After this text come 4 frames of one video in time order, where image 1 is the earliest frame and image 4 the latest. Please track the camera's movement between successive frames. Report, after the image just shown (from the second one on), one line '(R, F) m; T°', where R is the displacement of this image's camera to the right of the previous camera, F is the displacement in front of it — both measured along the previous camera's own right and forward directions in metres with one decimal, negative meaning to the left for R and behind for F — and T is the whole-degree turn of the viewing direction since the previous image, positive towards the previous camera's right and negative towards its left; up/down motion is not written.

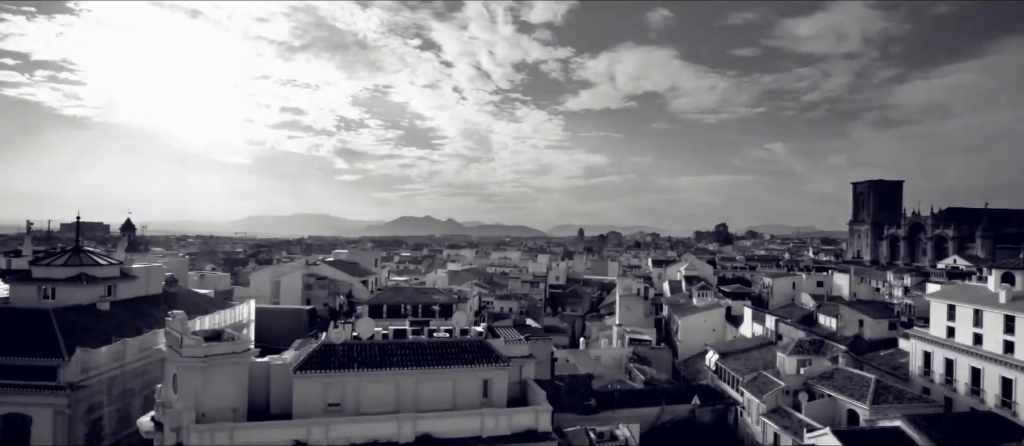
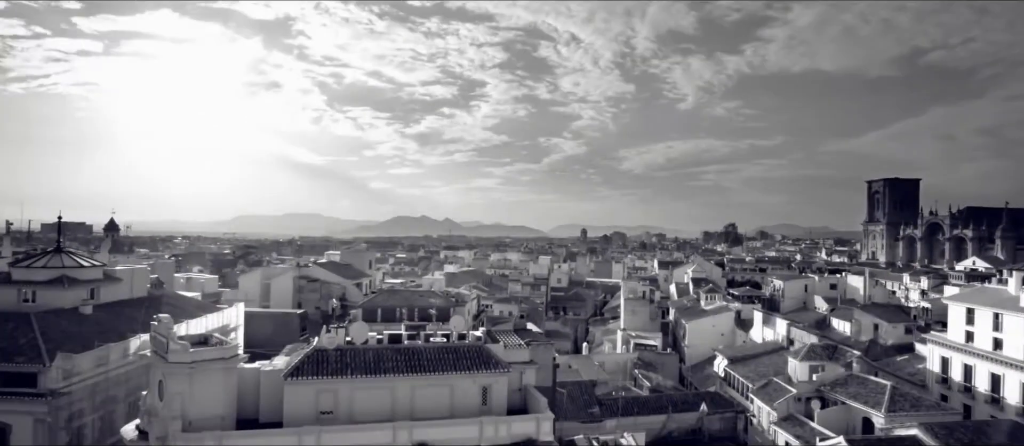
(0.0, +1.2) m; 0°
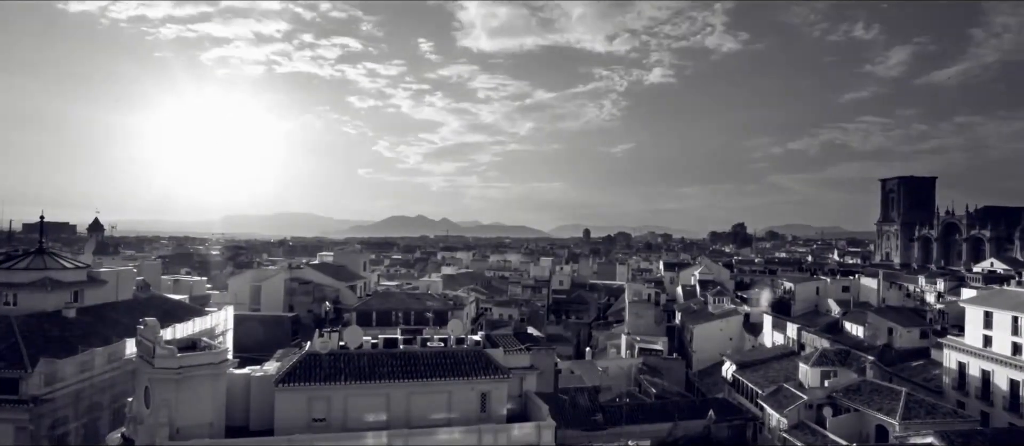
(0.0, +1.1) m; 0°
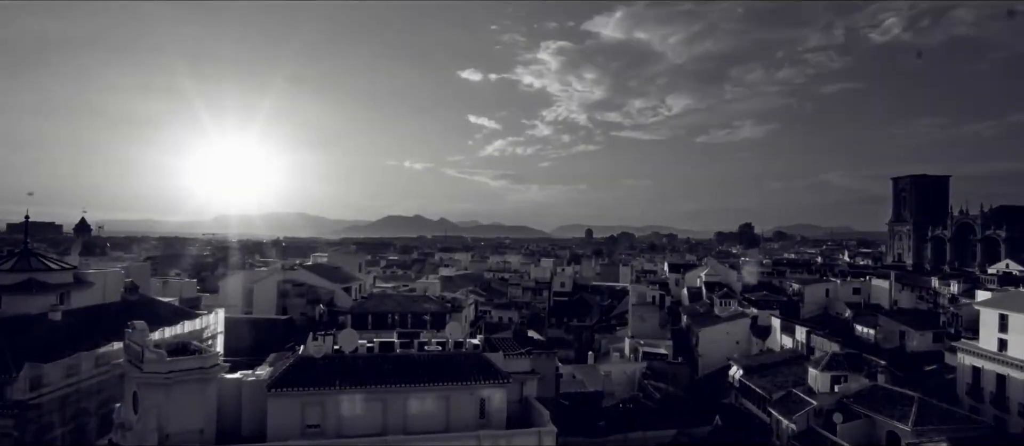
(0.0, +0.8) m; 0°
